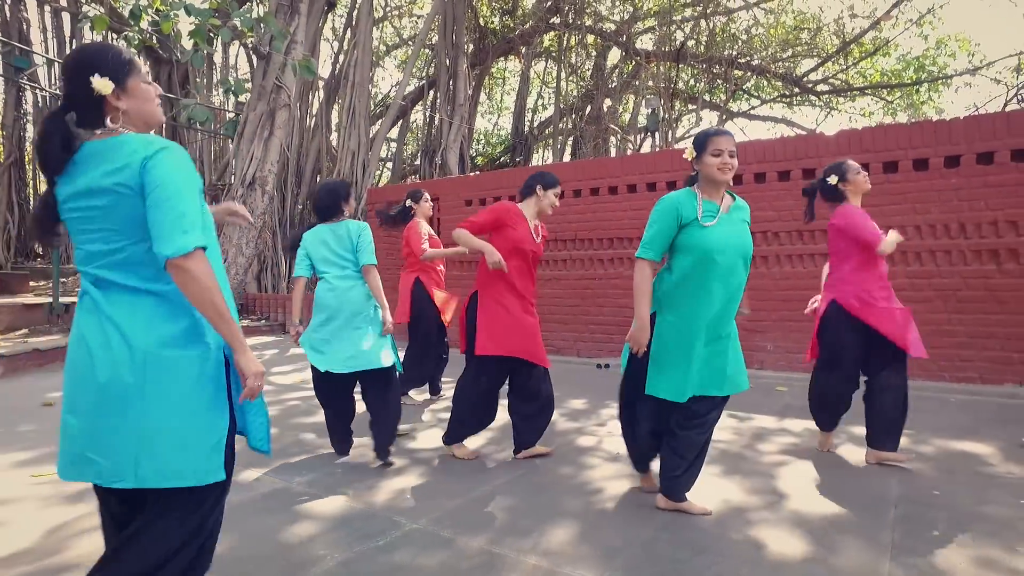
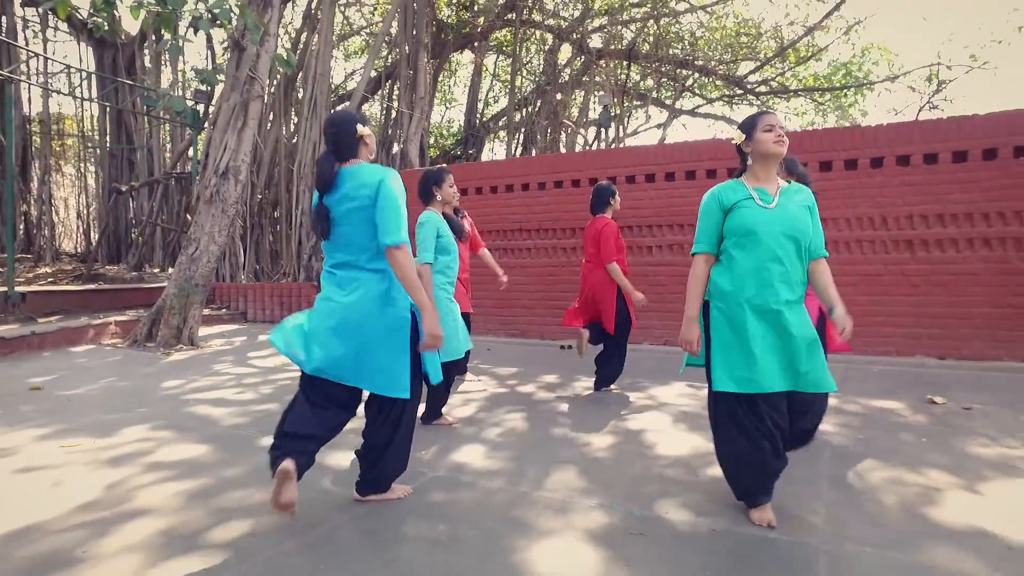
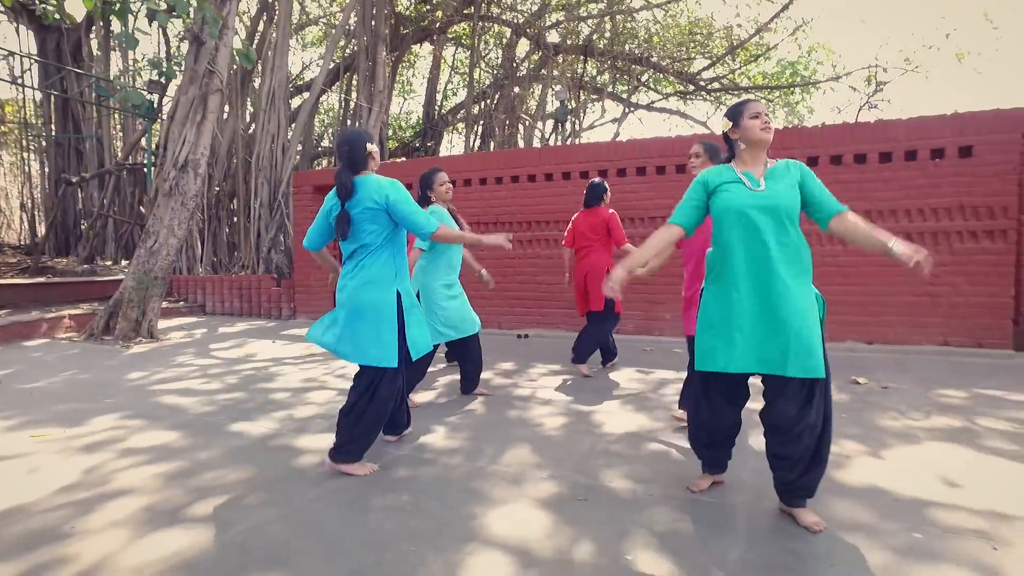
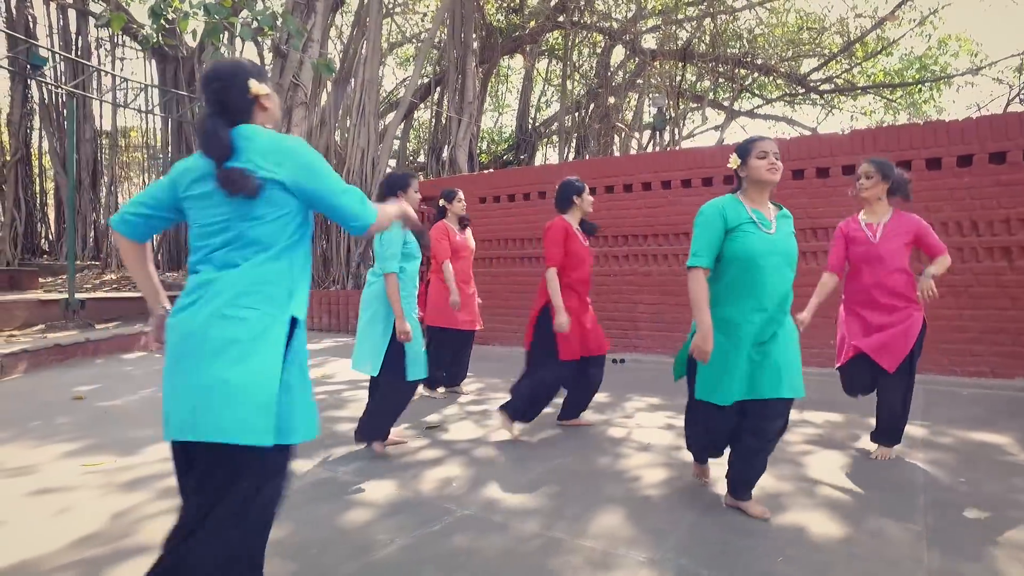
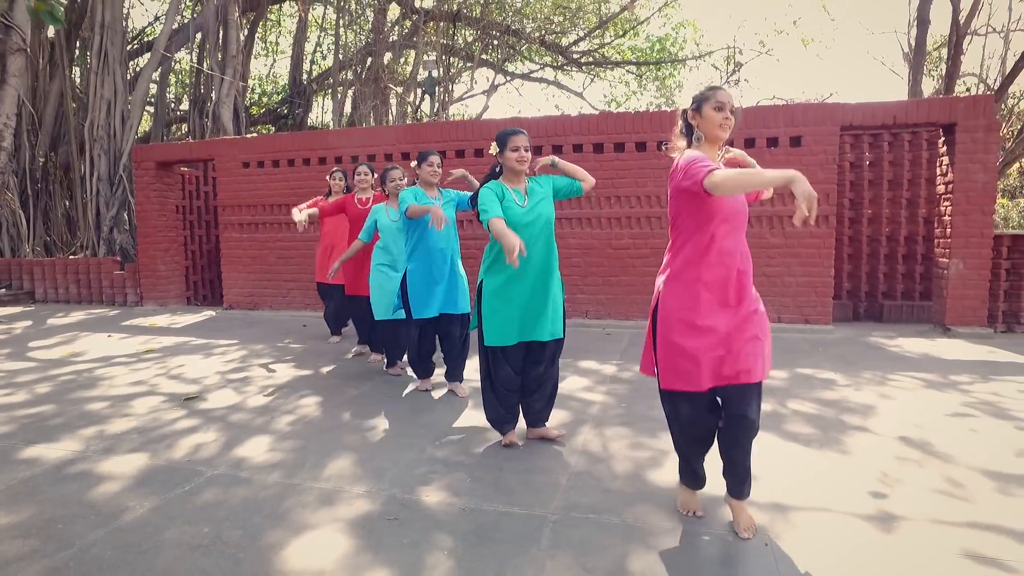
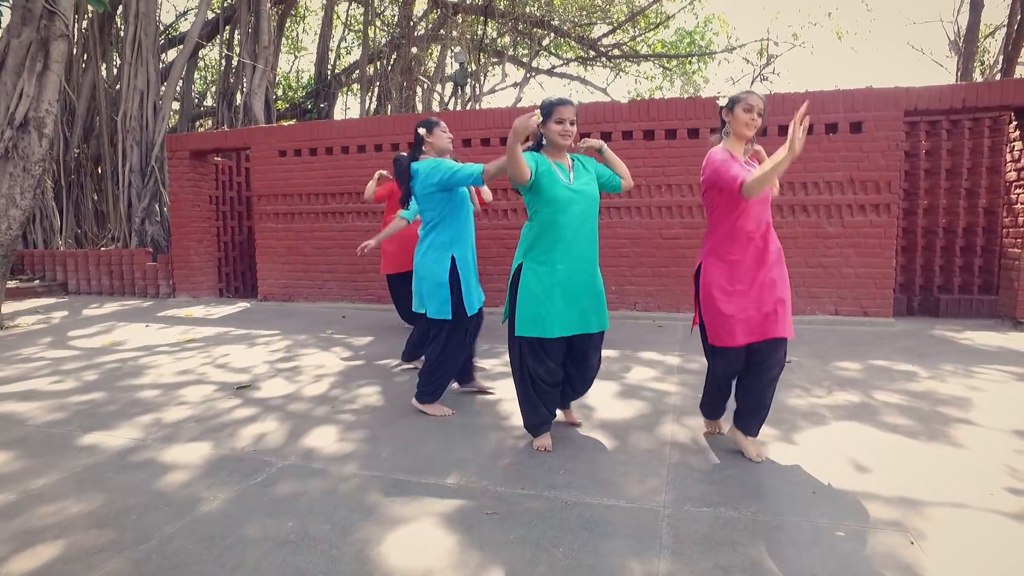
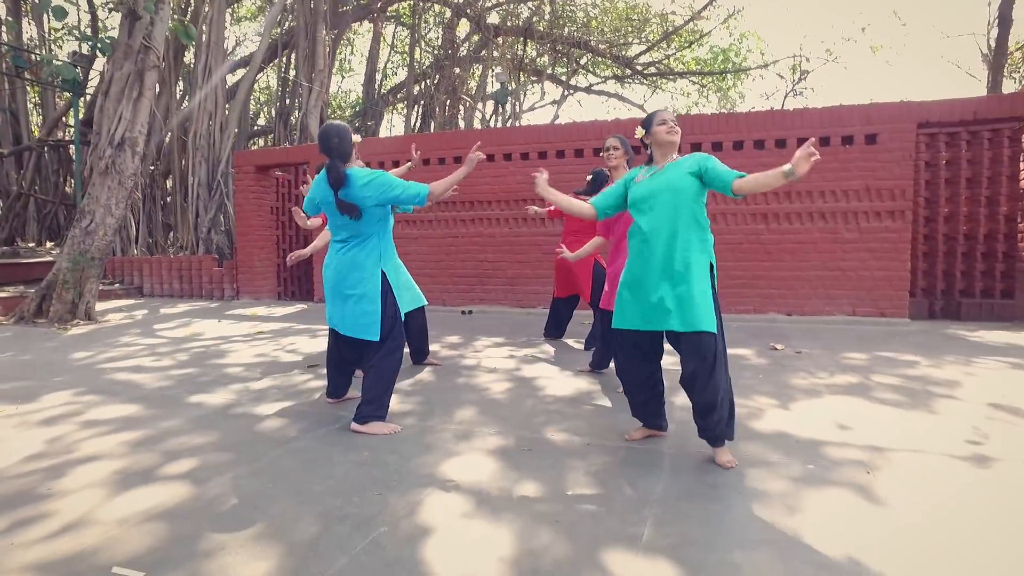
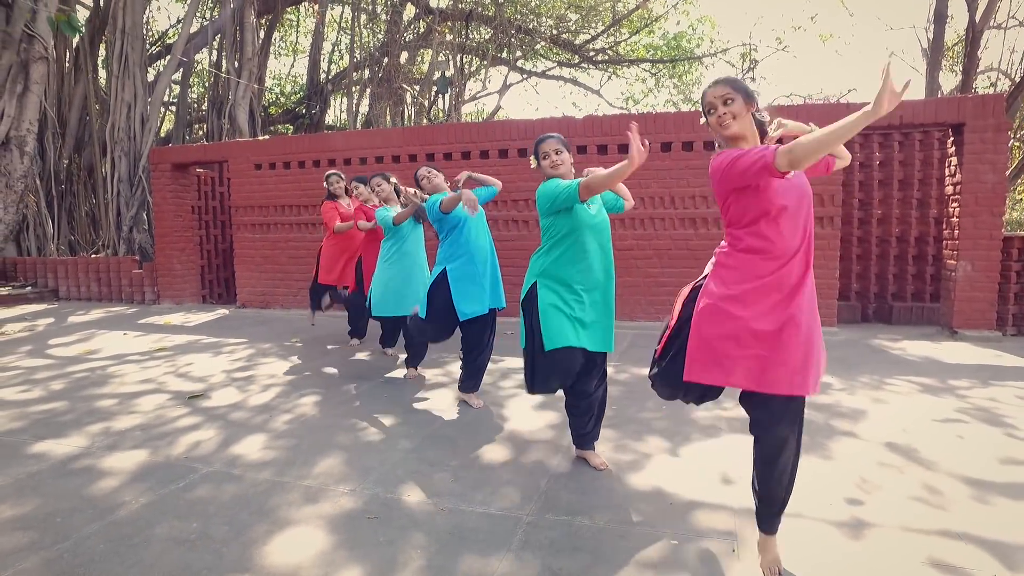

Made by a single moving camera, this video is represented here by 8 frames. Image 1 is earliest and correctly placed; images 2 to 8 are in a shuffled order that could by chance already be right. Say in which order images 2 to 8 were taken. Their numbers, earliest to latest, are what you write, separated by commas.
4, 2, 3, 7, 6, 5, 8
